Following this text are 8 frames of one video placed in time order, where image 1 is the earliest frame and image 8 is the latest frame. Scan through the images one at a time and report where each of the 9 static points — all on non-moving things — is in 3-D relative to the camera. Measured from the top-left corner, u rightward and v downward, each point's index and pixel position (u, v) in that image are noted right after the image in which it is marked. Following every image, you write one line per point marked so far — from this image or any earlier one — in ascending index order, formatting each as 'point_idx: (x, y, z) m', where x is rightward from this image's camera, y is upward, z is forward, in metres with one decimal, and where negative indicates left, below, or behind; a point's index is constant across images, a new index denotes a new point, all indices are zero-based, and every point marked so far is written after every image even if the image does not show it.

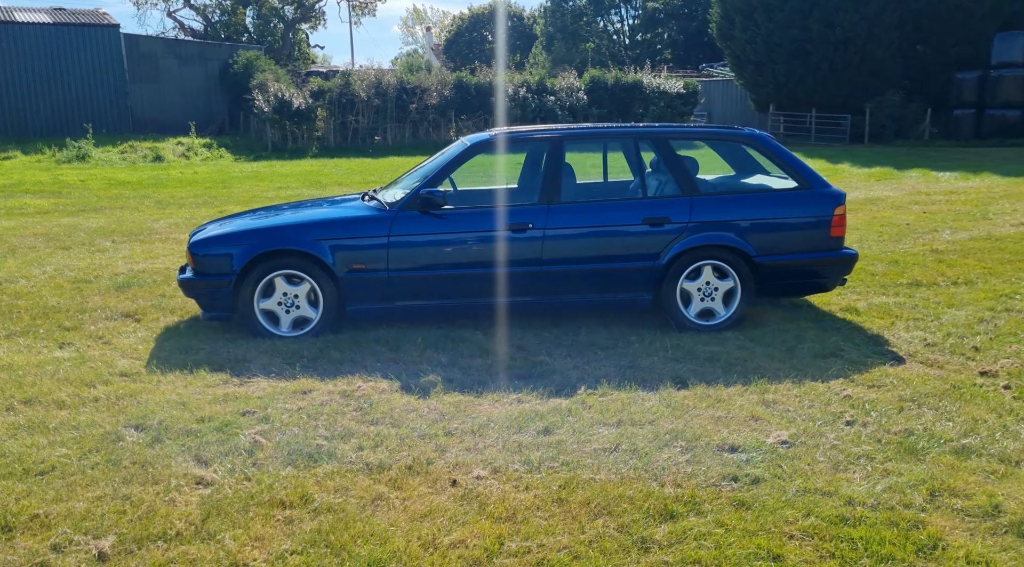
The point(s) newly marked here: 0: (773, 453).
0: (+1.1, -0.7, +3.6) m
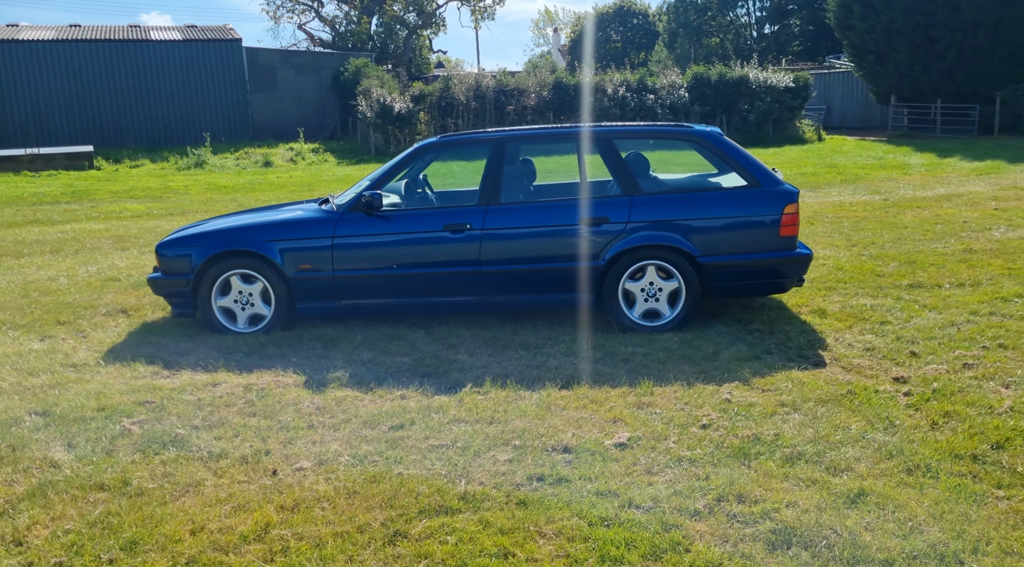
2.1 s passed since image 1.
0: (+0.4, -0.7, +3.6) m
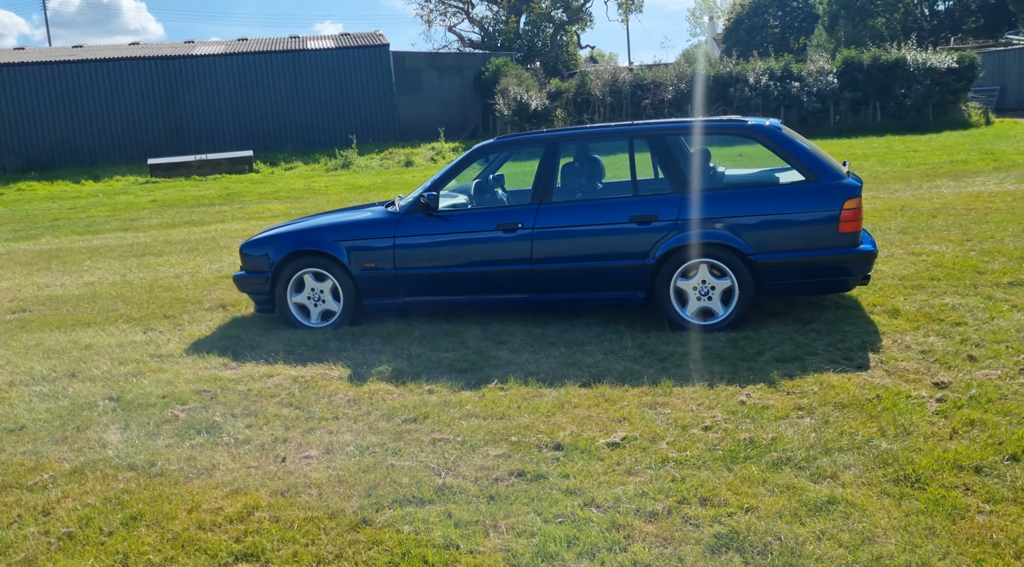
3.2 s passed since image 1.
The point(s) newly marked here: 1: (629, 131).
0: (+0.3, -0.7, +3.6) m
1: (+0.9, +1.1, +6.1) m
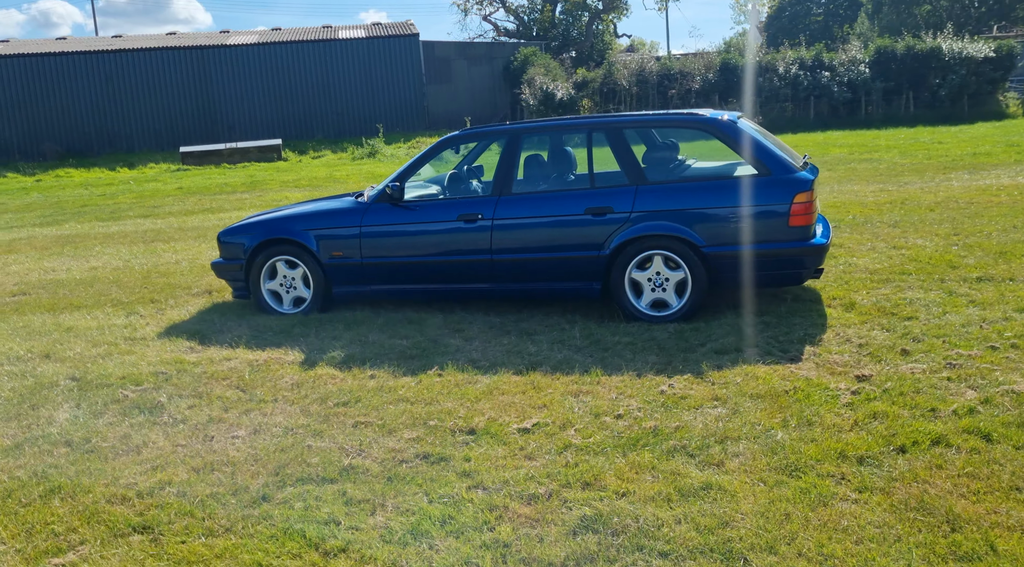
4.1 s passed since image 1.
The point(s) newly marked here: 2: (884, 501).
0: (-0.1, -0.7, +3.7) m
1: (+0.6, +1.2, +6.1) m
2: (+1.3, -0.7, +2.8) m
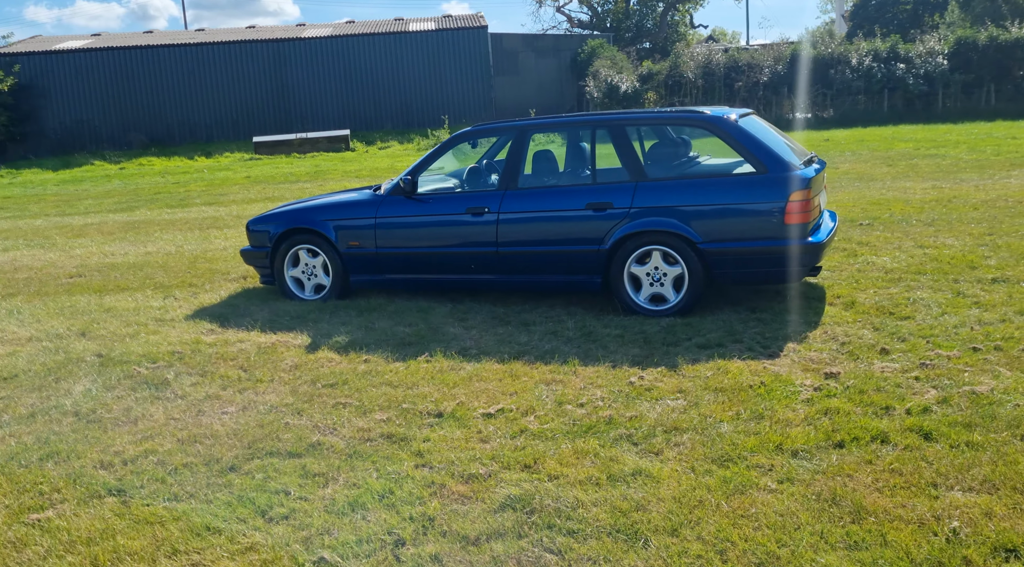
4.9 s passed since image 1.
0: (-0.3, -0.6, +3.9) m
1: (+0.6, +1.2, +6.3) m
2: (+1.0, -0.7, +2.9) m
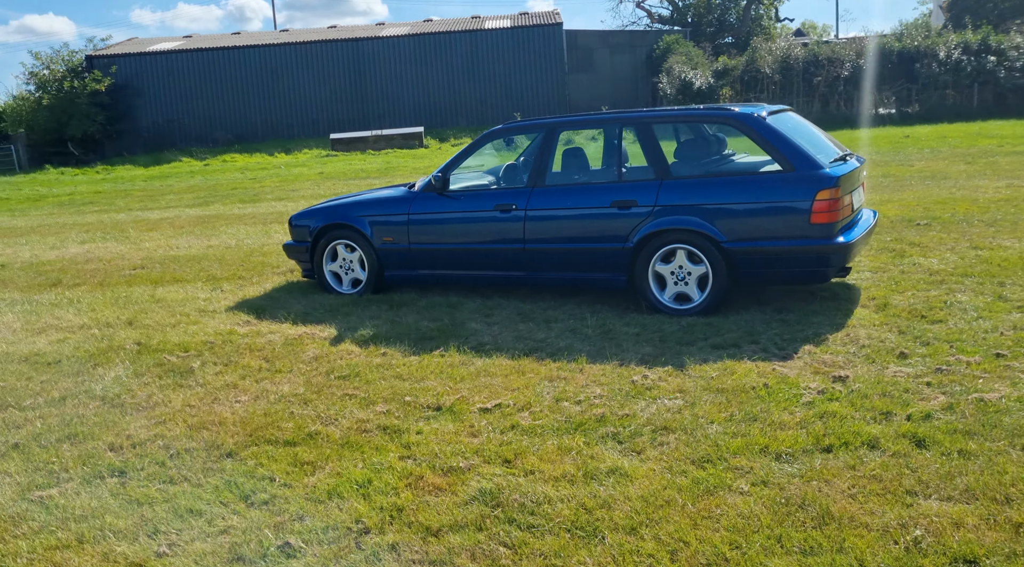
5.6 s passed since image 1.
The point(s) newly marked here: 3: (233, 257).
0: (-0.3, -0.6, +4.0) m
1: (+0.8, +1.3, +6.2) m
2: (+0.9, -0.7, +2.9) m
3: (-3.6, +0.3, +10.7) m
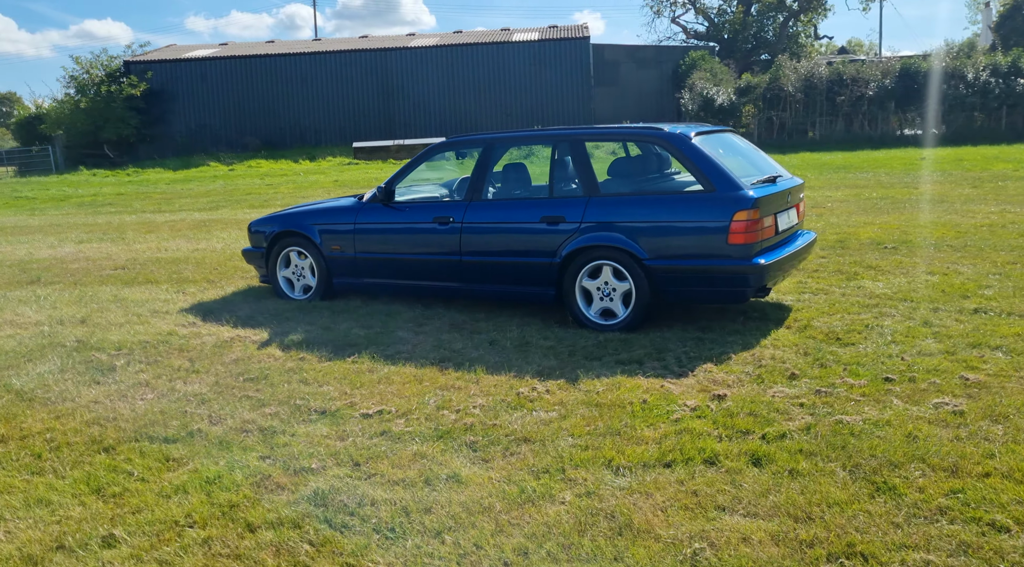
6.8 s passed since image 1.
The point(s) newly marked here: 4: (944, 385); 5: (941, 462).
0: (-0.9, -0.7, +4.1) m
1: (+0.4, +1.1, +6.3) m
2: (+0.3, -0.8, +2.9) m
3: (-4.0, +0.3, +10.9) m
4: (+2.2, -0.5, +4.2) m
5: (+1.6, -0.7, +3.2) m
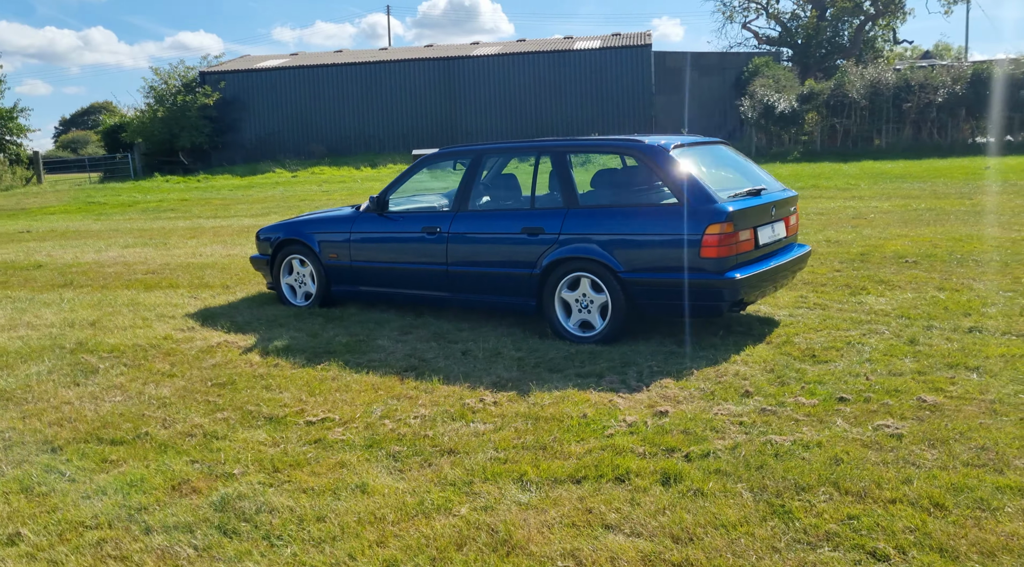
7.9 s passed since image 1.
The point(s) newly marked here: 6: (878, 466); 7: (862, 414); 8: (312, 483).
0: (-1.2, -0.7, +4.2) m
1: (+0.2, +1.1, +6.3) m
2: (-0.1, -0.8, +2.9) m
3: (-3.7, +0.2, +11.2) m
4: (+1.9, -0.6, +4.0) m
5: (+1.3, -0.8, +3.1) m
6: (+1.5, -0.7, +3.3) m
7: (+1.7, -0.6, +4.0) m
8: (-0.8, -0.8, +3.3) m
